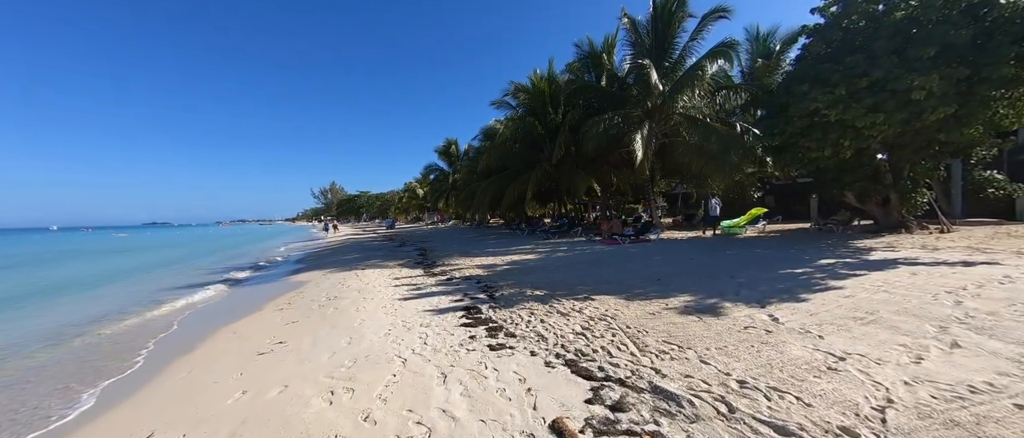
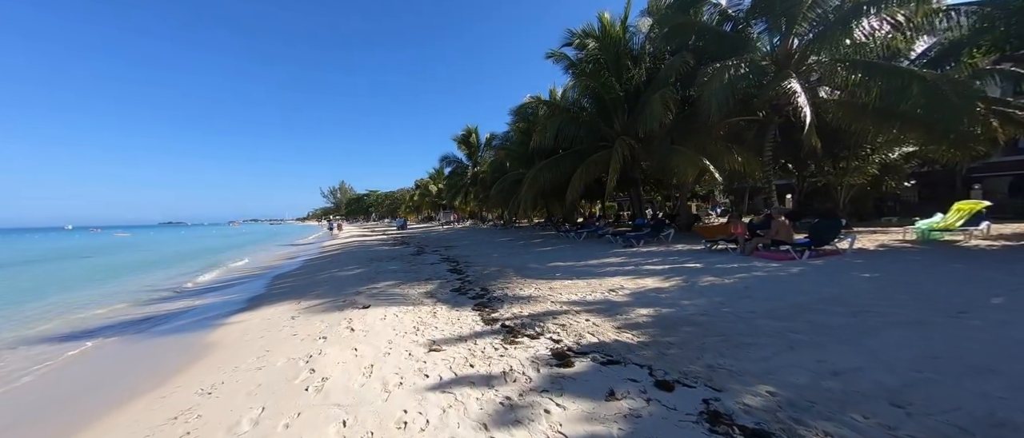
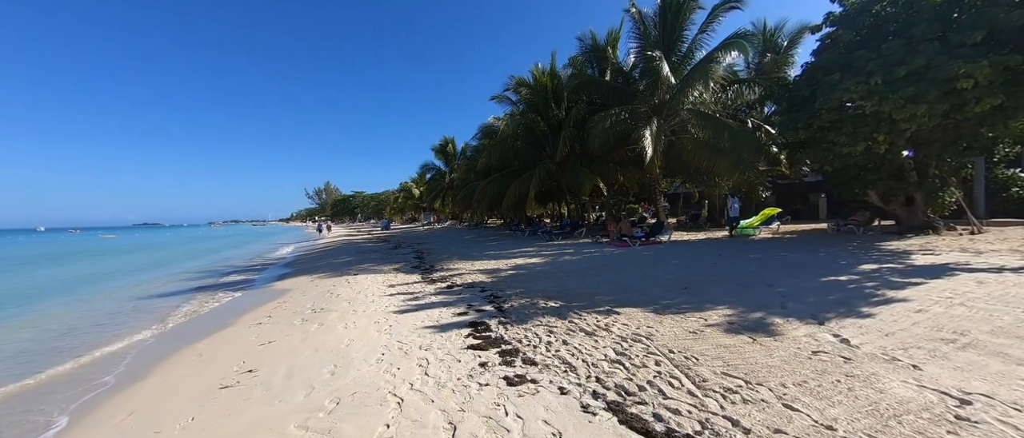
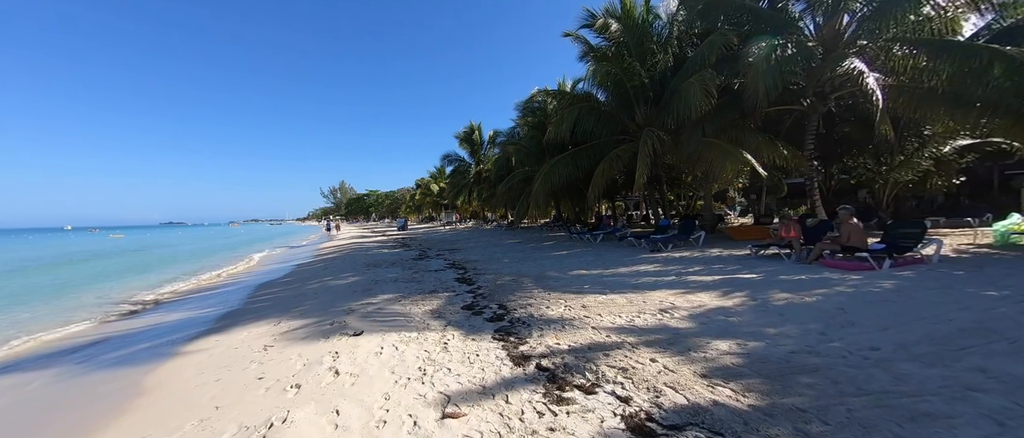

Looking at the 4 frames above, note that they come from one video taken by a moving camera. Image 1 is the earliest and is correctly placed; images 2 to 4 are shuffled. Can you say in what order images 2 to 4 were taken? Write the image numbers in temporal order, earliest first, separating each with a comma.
3, 2, 4
